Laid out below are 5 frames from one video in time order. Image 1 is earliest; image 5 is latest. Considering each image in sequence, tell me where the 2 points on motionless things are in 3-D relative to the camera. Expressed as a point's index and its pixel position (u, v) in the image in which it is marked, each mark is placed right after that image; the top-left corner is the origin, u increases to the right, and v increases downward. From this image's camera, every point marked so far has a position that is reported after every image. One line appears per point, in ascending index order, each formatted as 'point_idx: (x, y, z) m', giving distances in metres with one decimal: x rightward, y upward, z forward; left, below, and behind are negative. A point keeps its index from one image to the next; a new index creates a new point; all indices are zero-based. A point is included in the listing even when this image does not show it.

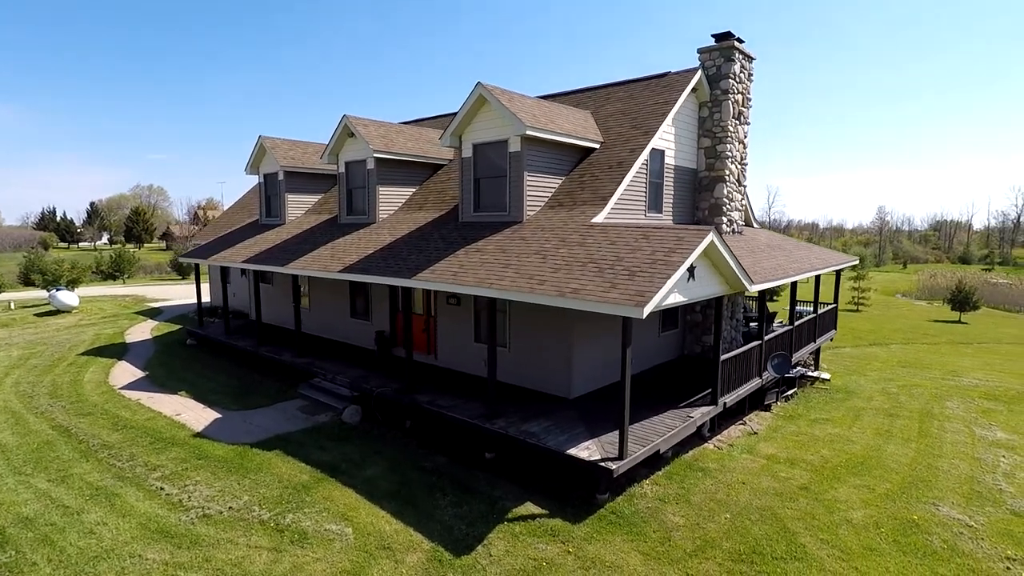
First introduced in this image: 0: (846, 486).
0: (+5.0, -3.0, +7.8) m
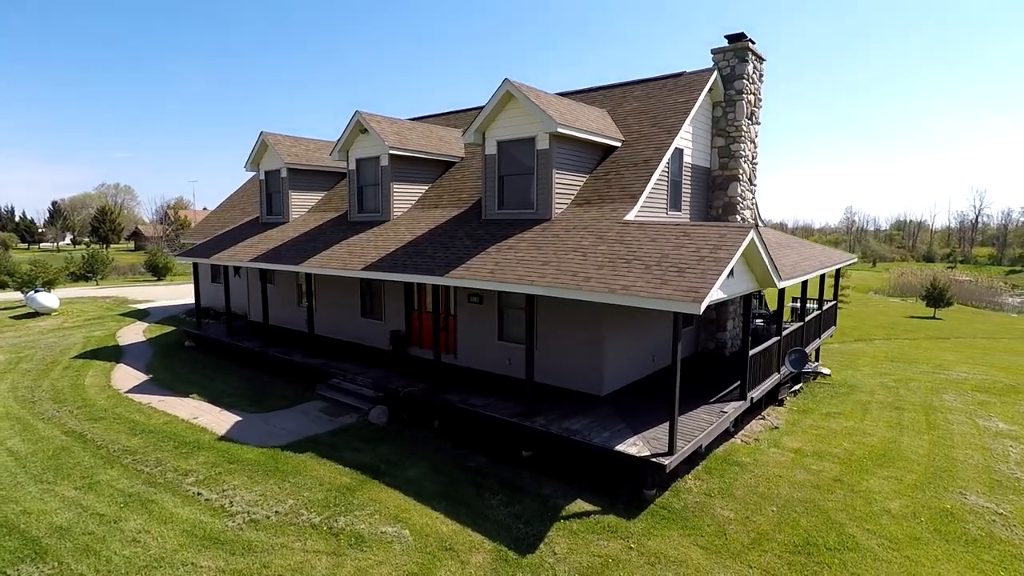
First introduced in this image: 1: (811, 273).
0: (+5.6, -2.9, +8.0) m
1: (+6.3, +0.3, +10.8) m
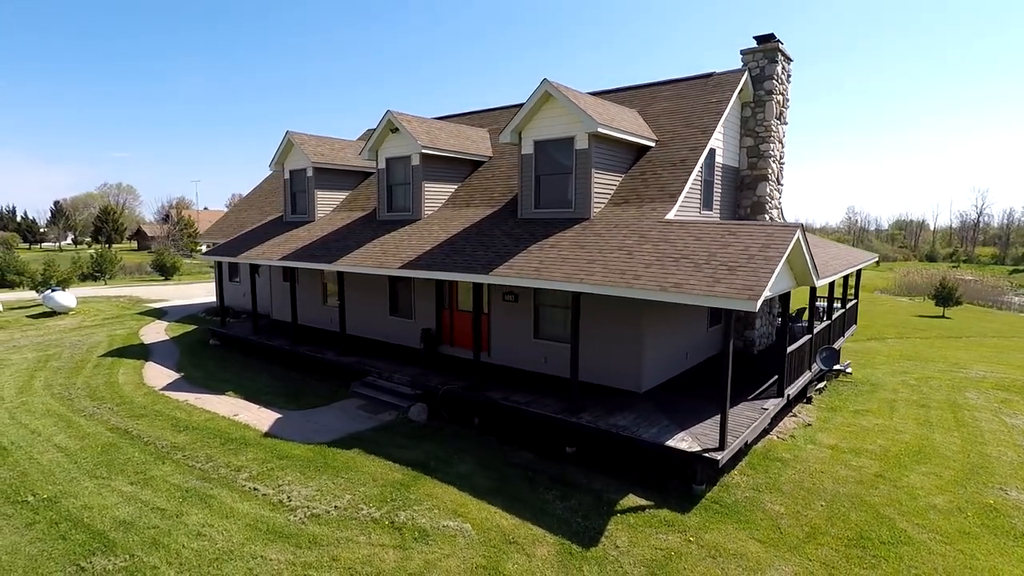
0: (+6.3, -2.9, +8.0) m
1: (+6.9, +0.4, +10.9) m
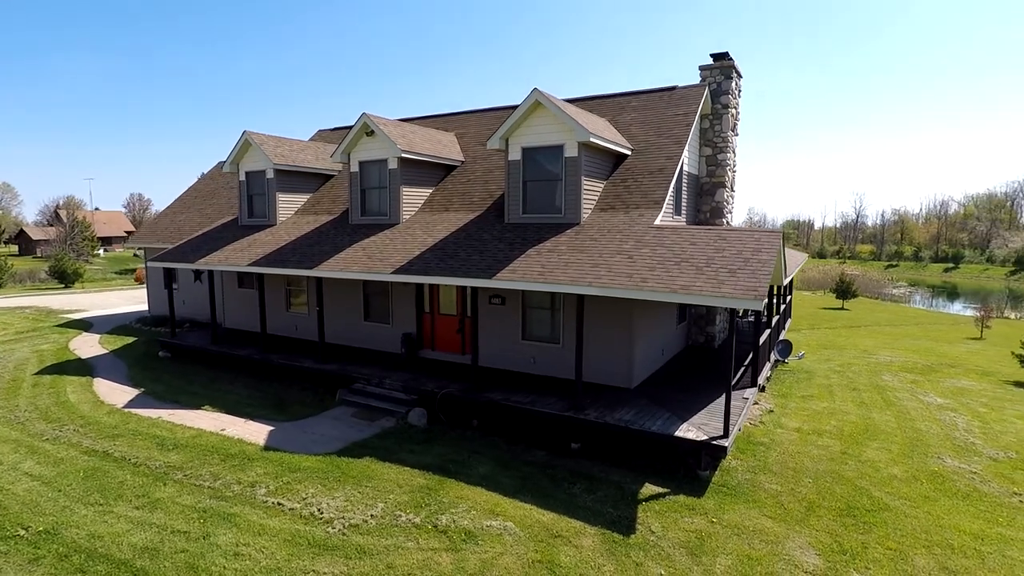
0: (+6.3, -2.8, +9.1) m
1: (+6.5, +0.4, +12.0) m
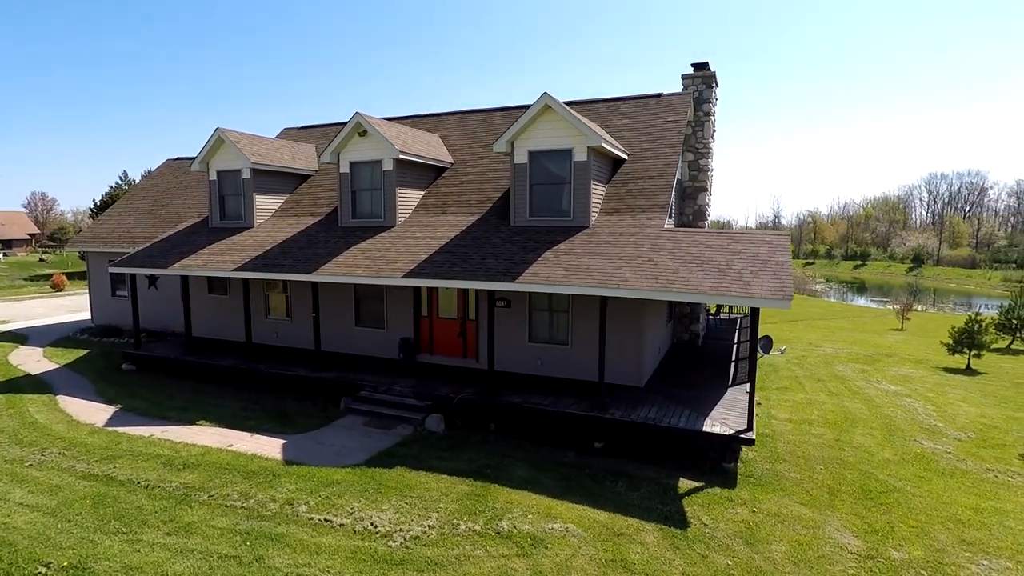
0: (+6.6, -2.8, +9.9) m
1: (+6.4, +0.4, +12.8) m
